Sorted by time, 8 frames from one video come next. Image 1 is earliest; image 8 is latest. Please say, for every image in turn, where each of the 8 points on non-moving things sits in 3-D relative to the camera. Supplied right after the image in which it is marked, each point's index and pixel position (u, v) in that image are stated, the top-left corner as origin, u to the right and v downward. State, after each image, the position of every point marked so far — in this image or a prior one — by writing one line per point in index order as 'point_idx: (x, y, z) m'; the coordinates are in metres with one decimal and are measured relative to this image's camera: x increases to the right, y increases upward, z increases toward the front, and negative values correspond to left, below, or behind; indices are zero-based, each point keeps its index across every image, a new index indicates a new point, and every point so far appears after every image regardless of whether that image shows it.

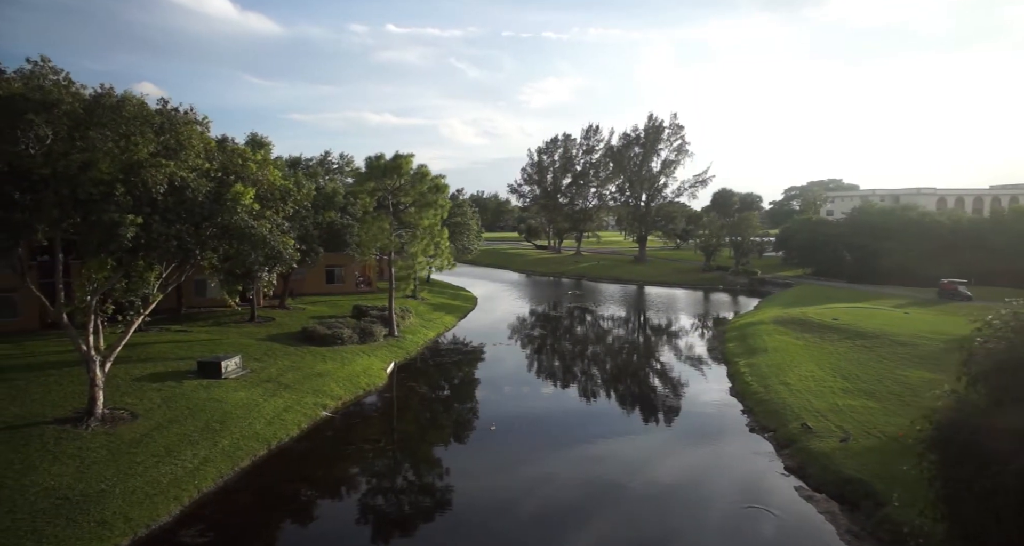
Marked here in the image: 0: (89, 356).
0: (-13.5, -2.7, +19.3) m
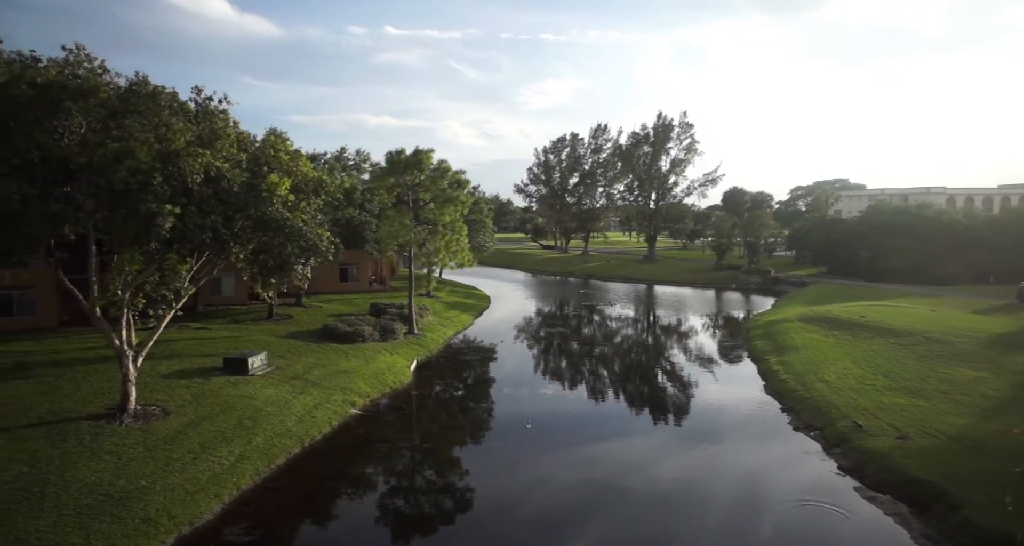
0: (-12.2, -2.5, +18.9) m
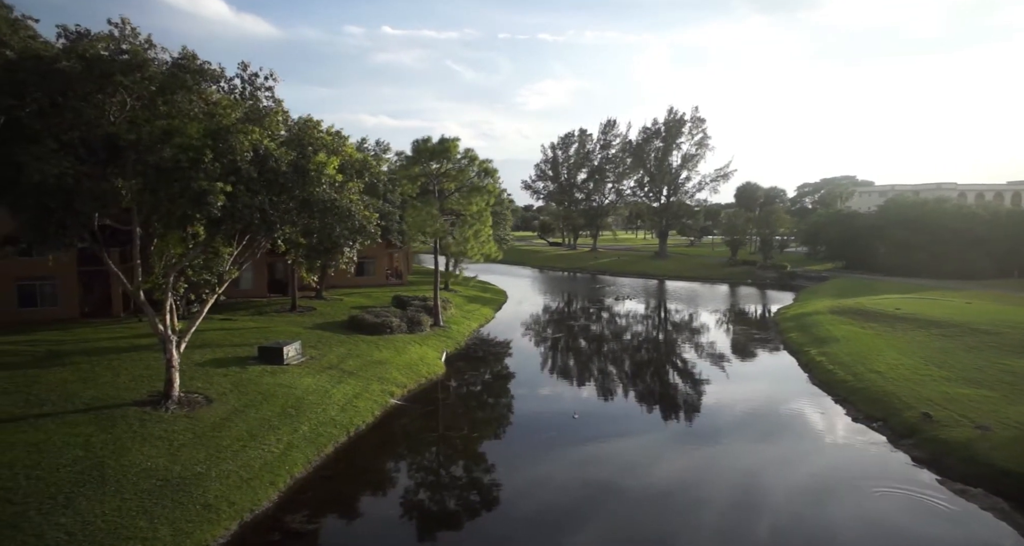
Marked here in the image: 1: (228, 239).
0: (-10.6, -2.0, +18.4) m
1: (-8.6, +1.1, +18.1) m
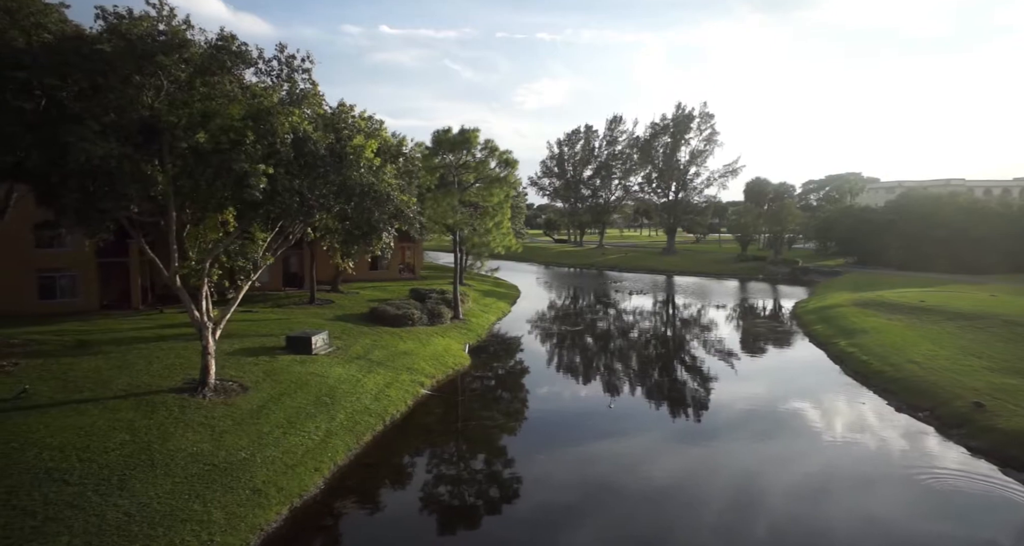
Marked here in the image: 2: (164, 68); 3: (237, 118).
0: (-9.4, -1.5, +18.2) m
1: (-7.4, +1.5, +17.9) m
2: (-9.0, +5.3, +15.6) m
3: (-7.3, +4.2, +16.1) m
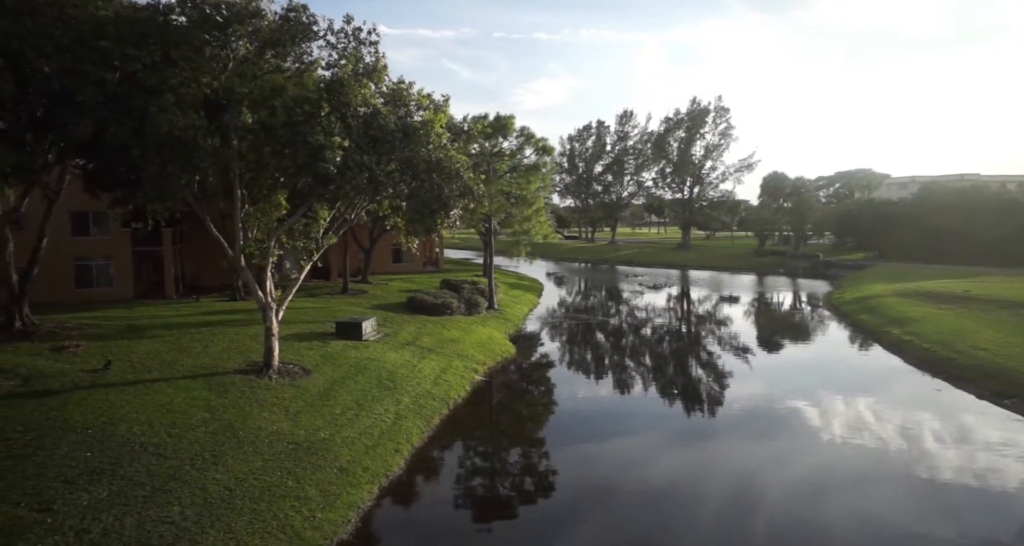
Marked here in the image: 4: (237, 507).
0: (-7.3, -0.9, +17.9) m
1: (-5.3, +2.1, +17.5) m
2: (-7.0, +5.9, +15.2) m
3: (-5.2, +4.8, +15.7) m
4: (-4.9, -4.1, +10.7) m
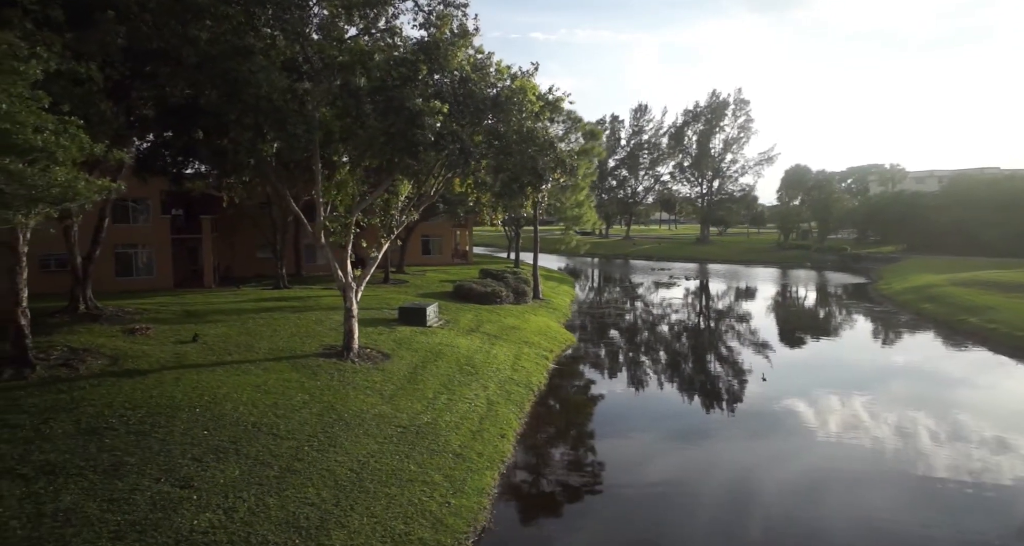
0: (-4.7, -0.3, +17.0) m
1: (-2.7, +2.7, +16.6) m
2: (-4.4, +6.5, +14.3) m
3: (-2.6, +5.4, +14.8) m
4: (-2.3, -3.5, +9.7) m
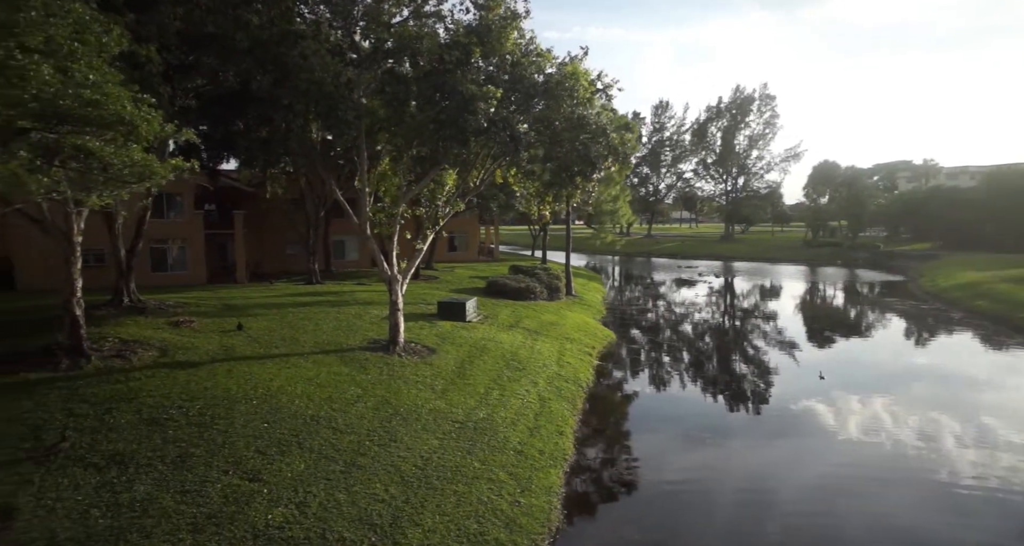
0: (-3.3, -0.1, +16.6) m
1: (-1.3, +2.9, +16.1) m
2: (-3.1, +6.7, +13.9) m
3: (-1.3, +5.6, +14.3) m
4: (-1.2, -3.3, +9.3) m
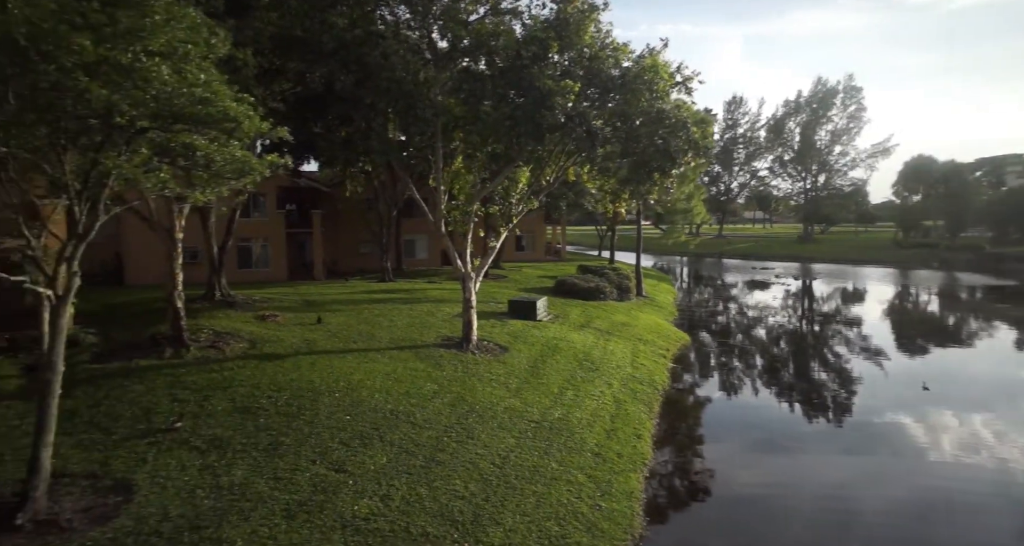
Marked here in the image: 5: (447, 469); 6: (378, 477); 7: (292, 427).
0: (-1.3, 0.0, +16.7) m
1: (+0.7, +3.0, +16.0) m
2: (-1.3, +6.8, +13.9) m
3: (+0.5, +5.7, +14.2) m
4: (+0.1, -3.2, +9.2) m
5: (-1.0, -3.0, +9.0) m
6: (-1.8, -2.8, +8.3) m
7: (-3.4, -2.4, +9.2) m
